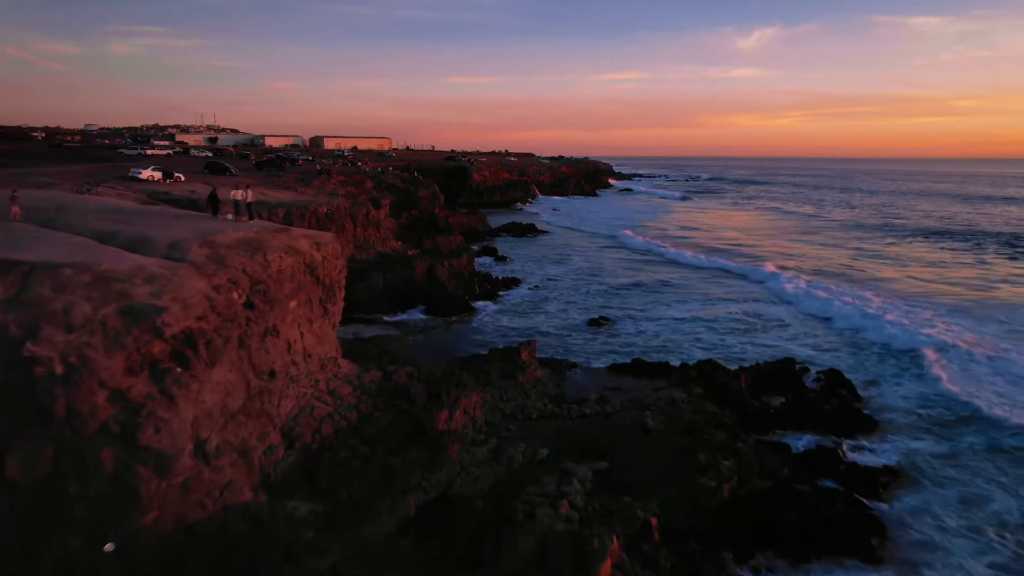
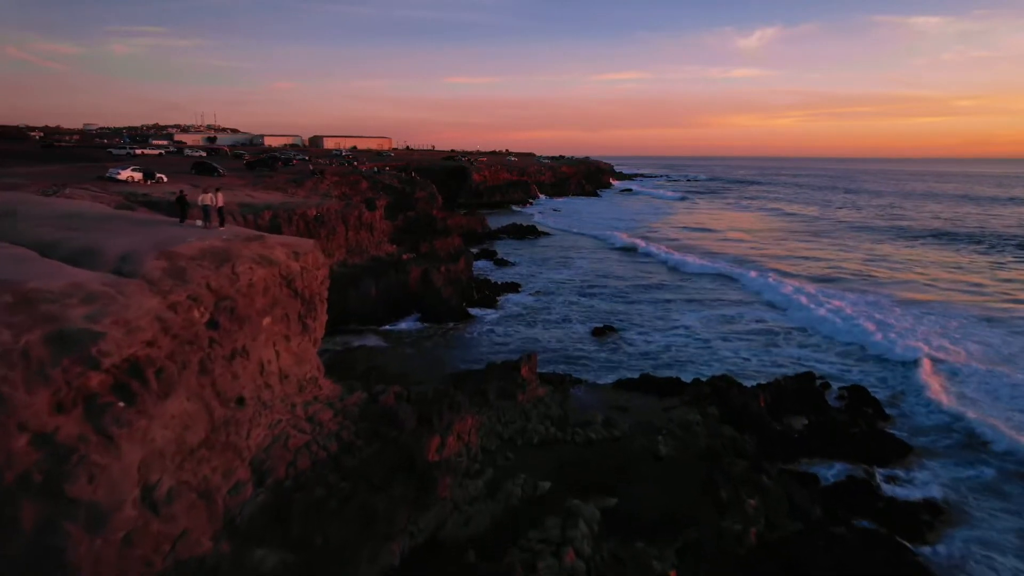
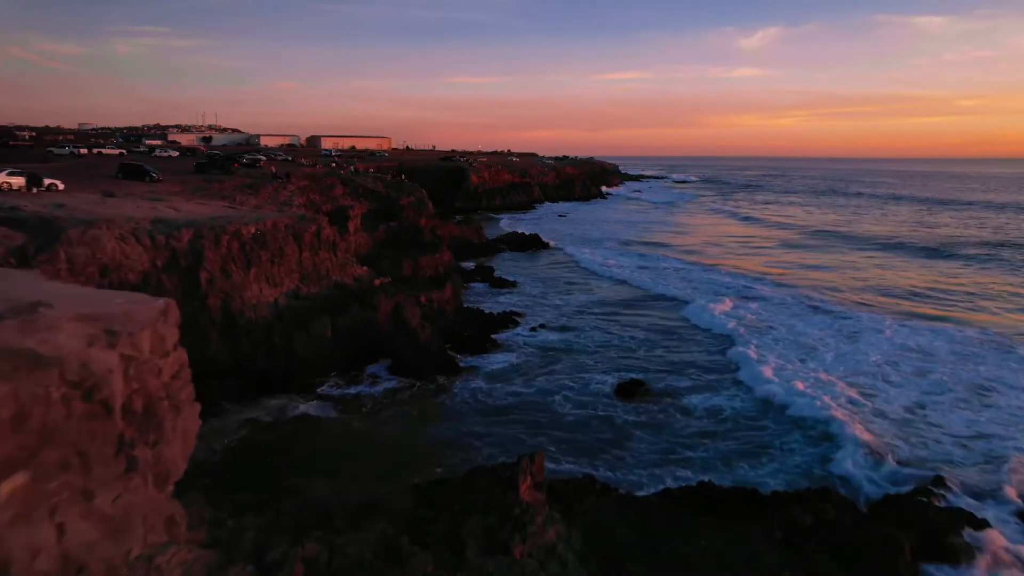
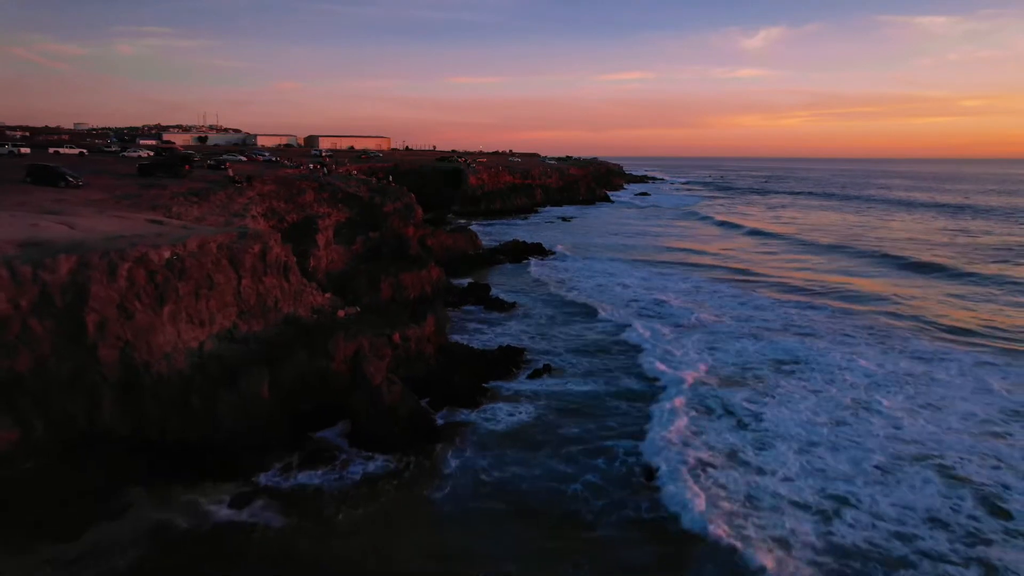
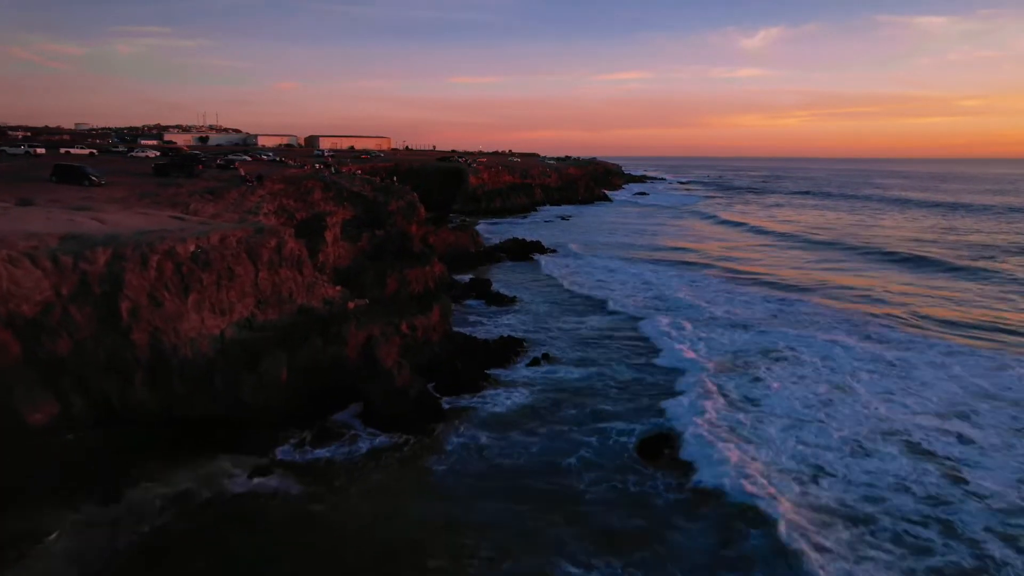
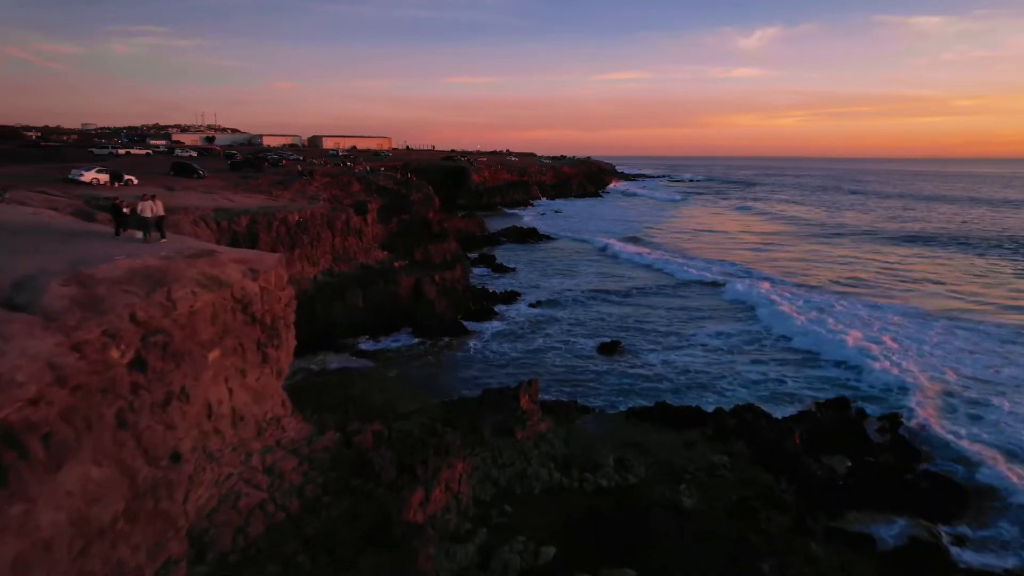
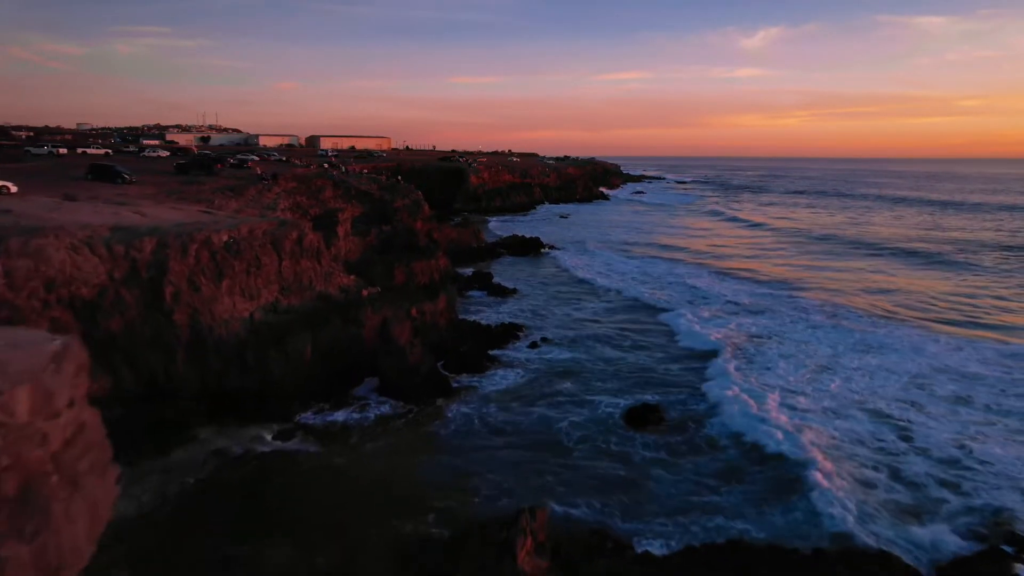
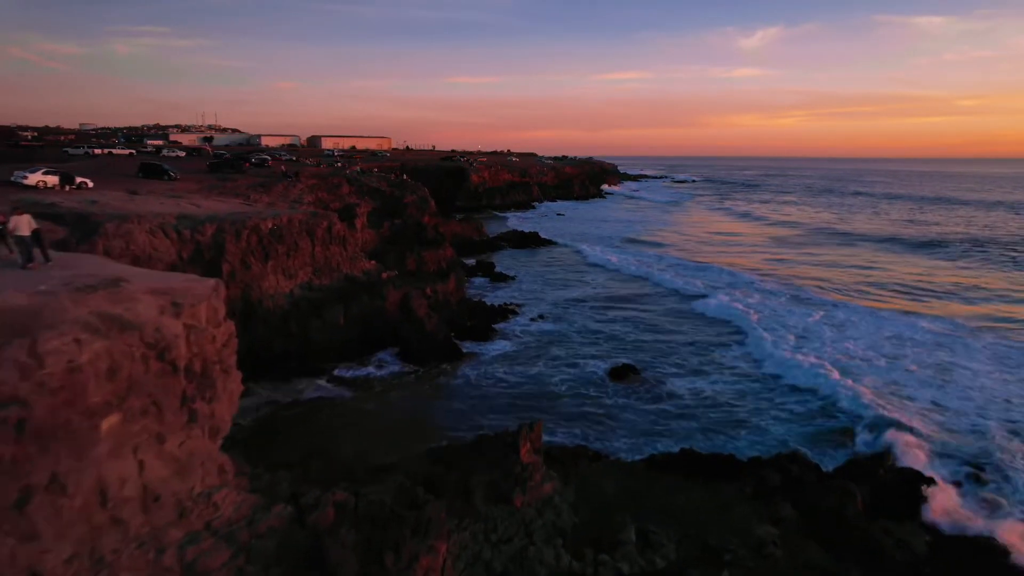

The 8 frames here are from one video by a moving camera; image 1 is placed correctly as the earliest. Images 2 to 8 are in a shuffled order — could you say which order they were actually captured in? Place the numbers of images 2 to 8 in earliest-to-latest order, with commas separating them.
2, 6, 8, 3, 7, 5, 4
